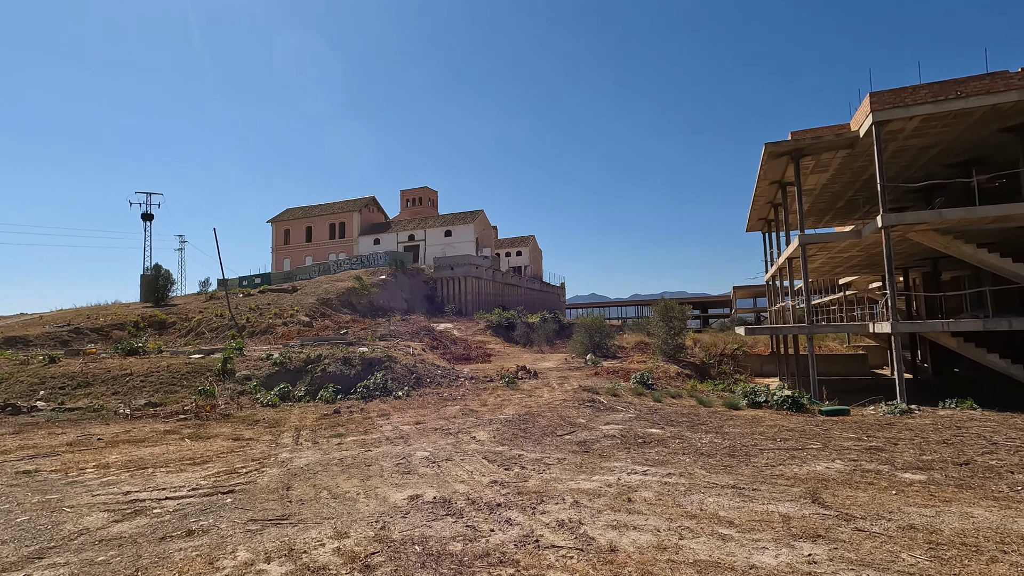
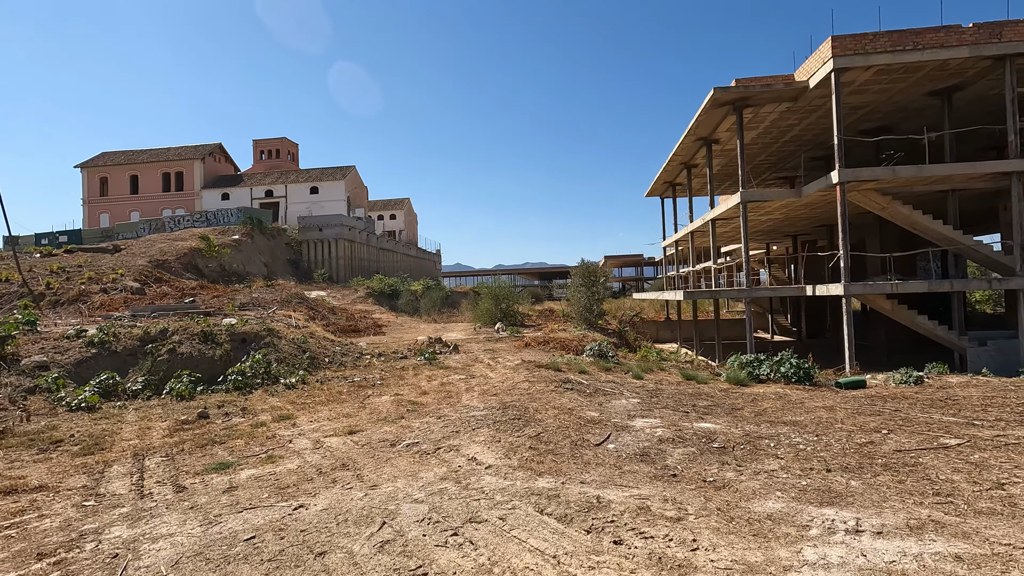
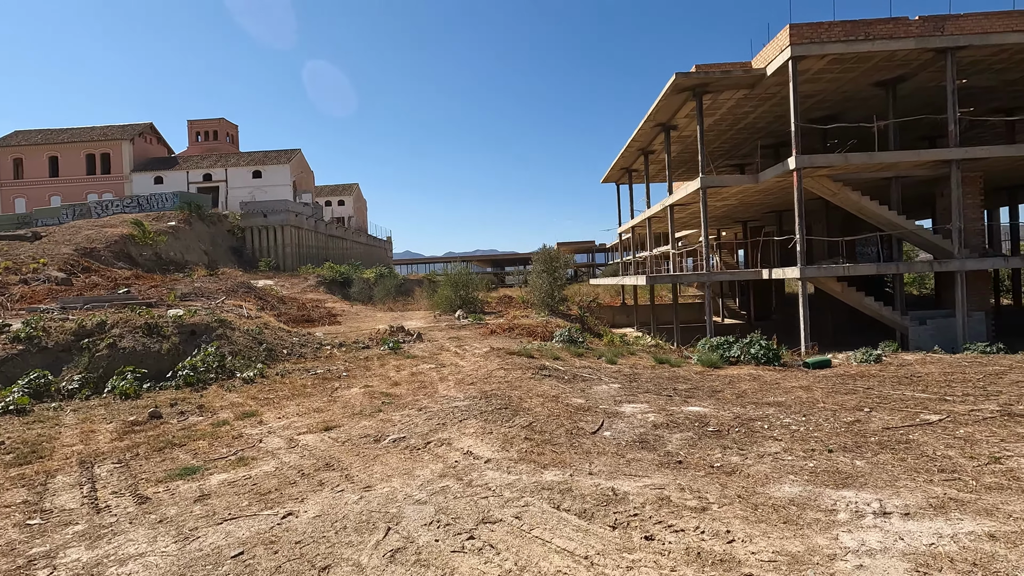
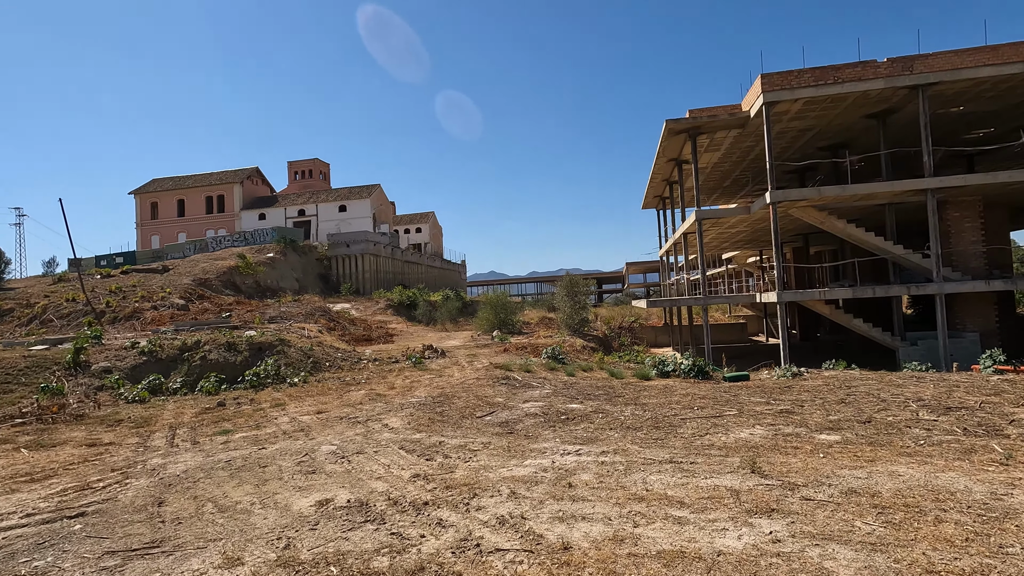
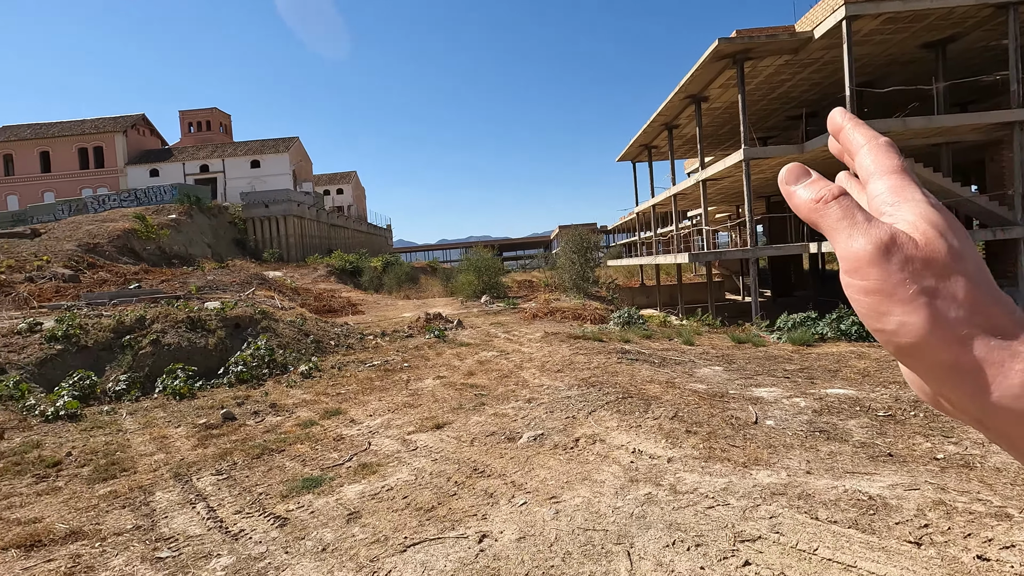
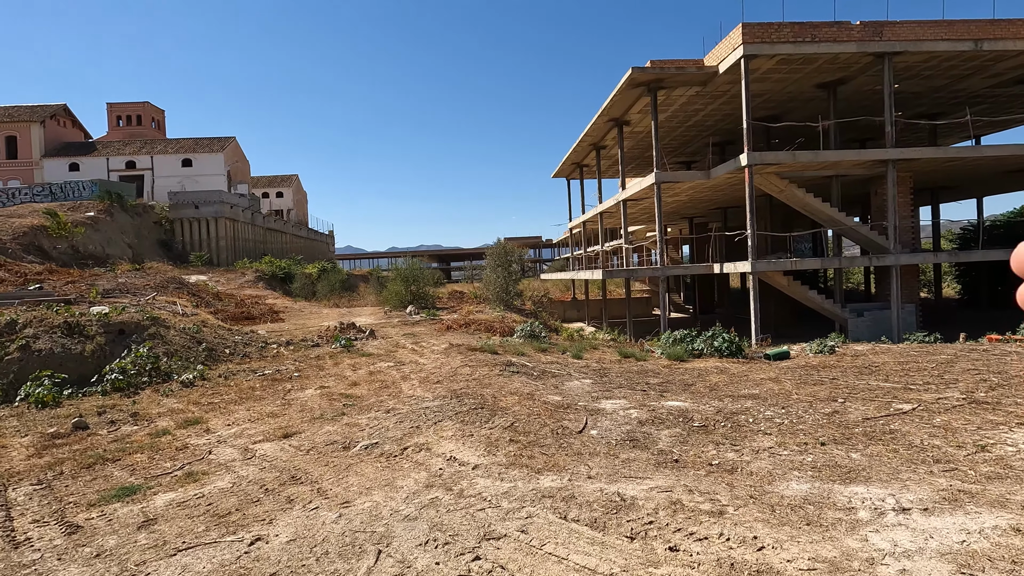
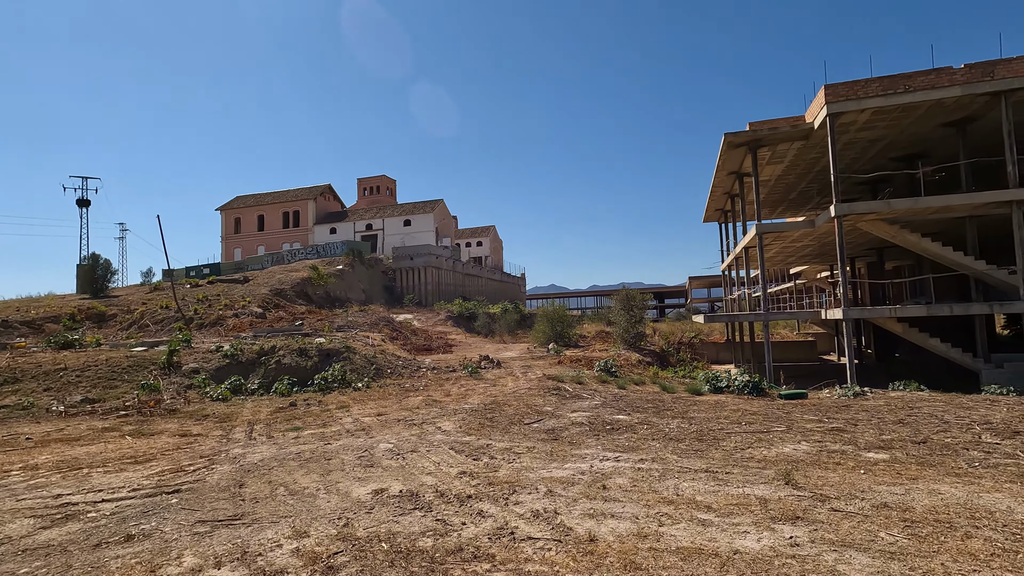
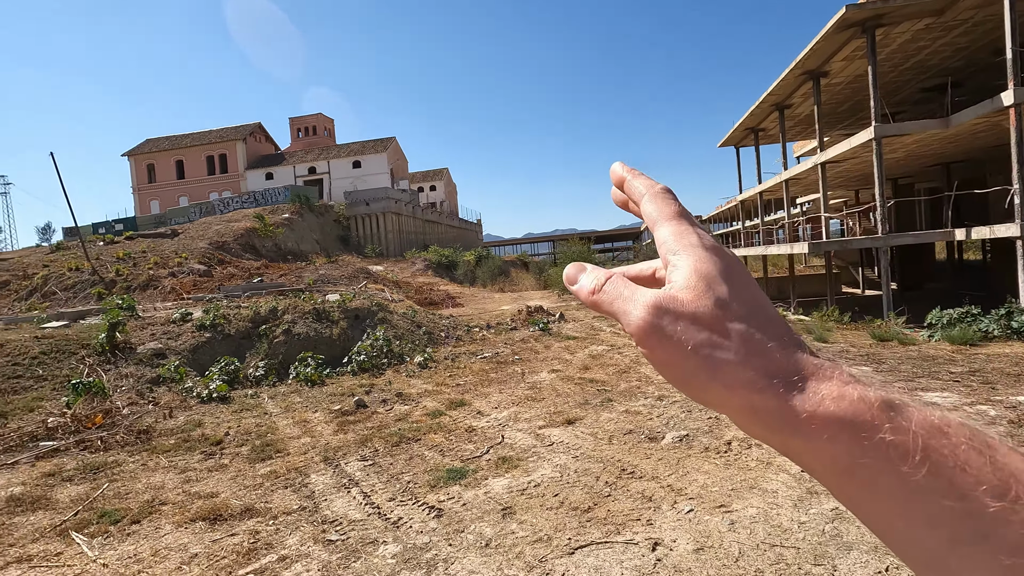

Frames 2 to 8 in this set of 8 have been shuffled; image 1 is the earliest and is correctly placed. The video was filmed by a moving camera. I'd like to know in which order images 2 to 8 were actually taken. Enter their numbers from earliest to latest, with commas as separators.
7, 4, 2, 3, 6, 5, 8
